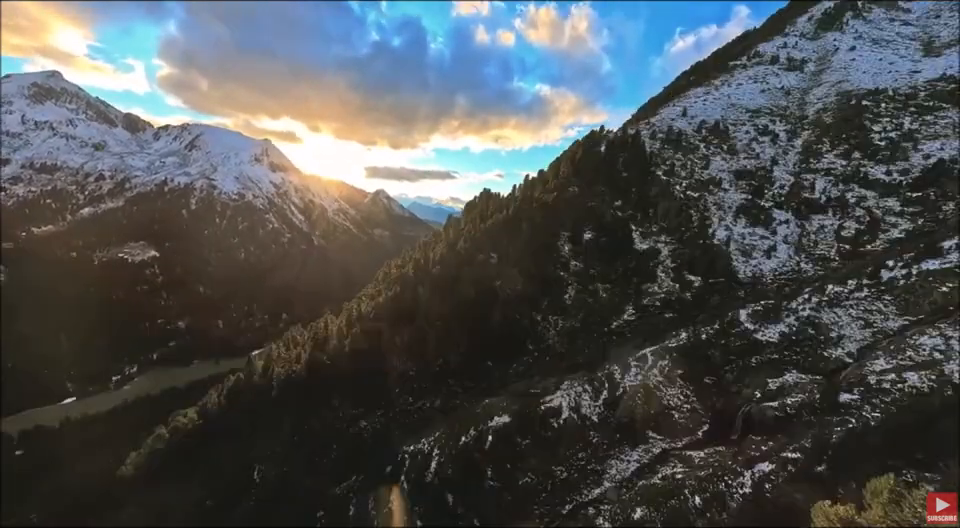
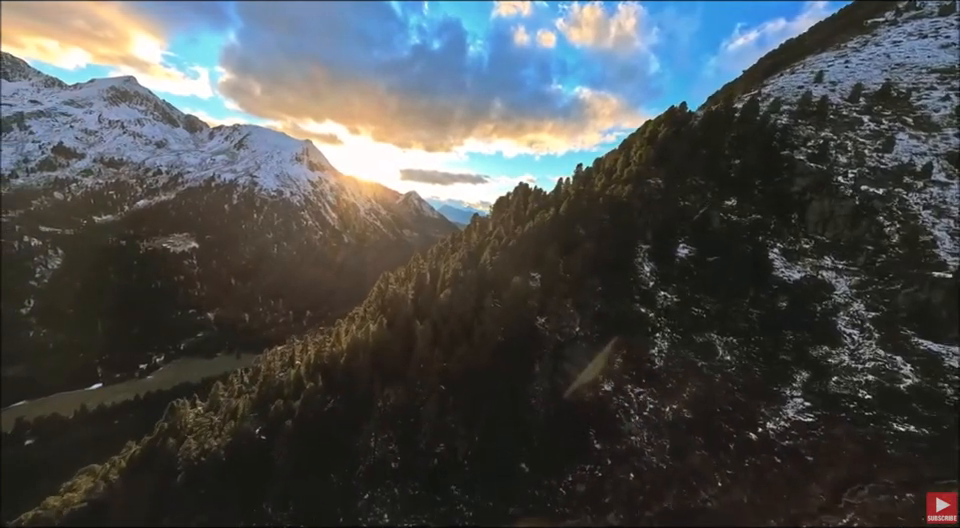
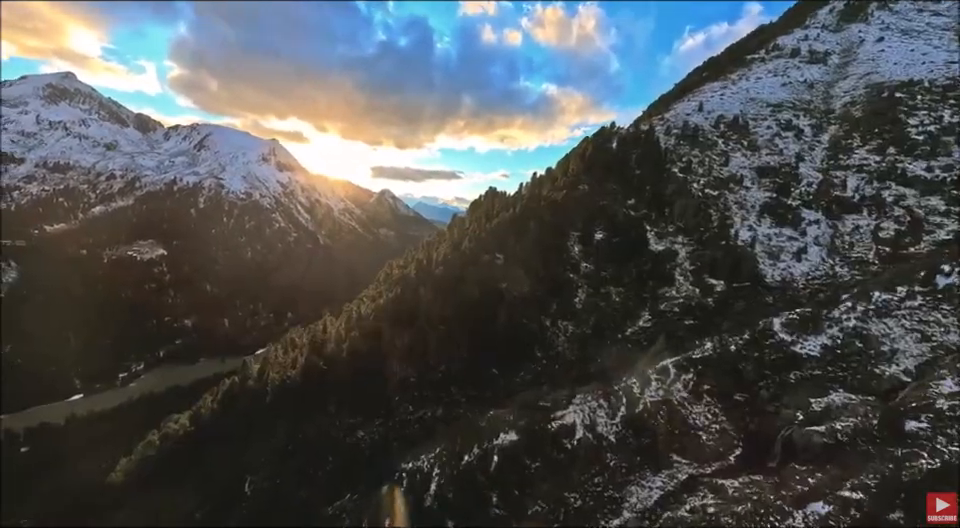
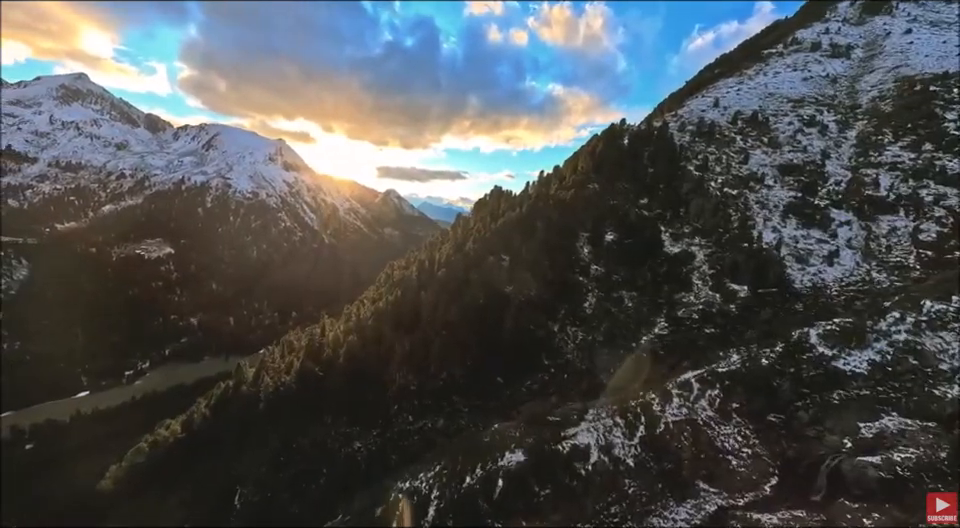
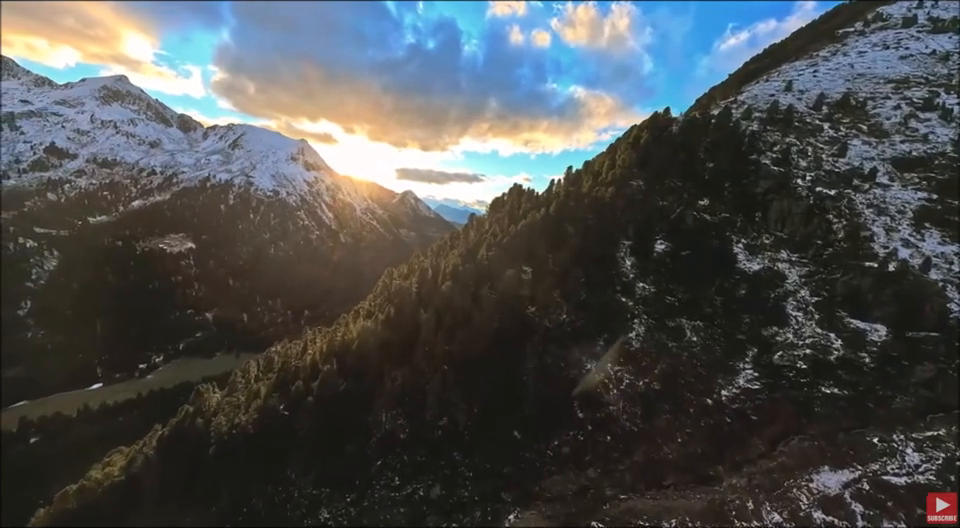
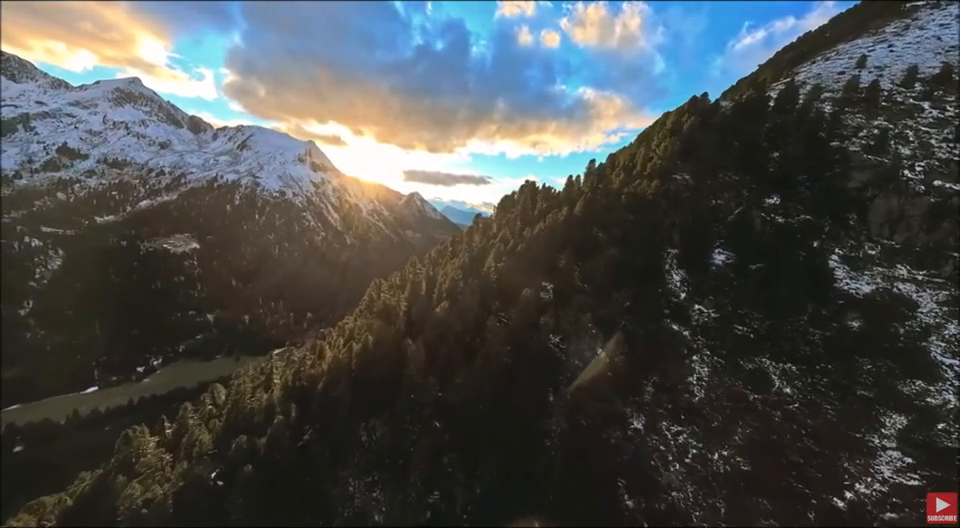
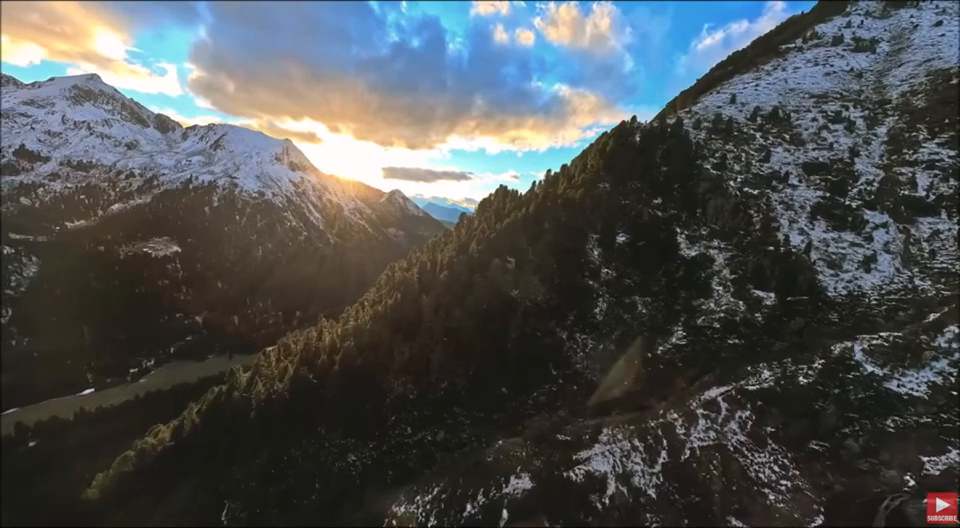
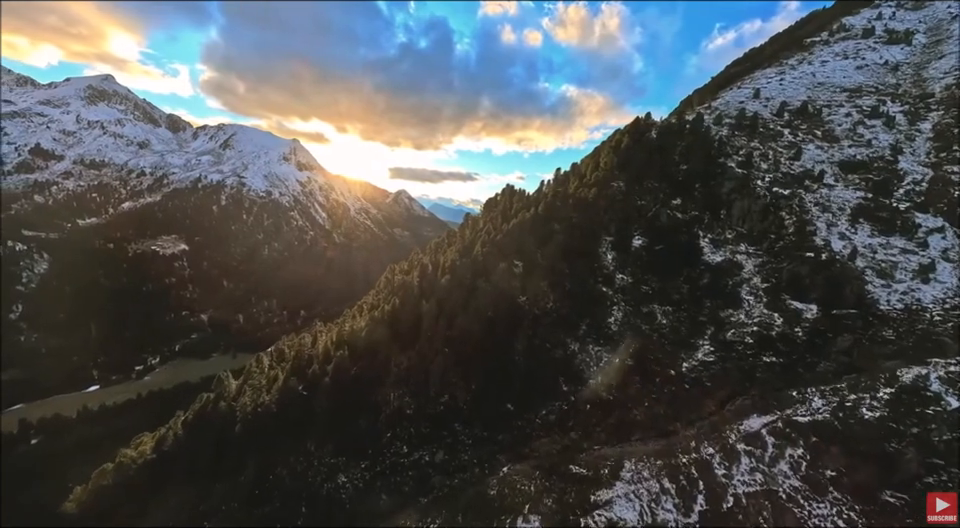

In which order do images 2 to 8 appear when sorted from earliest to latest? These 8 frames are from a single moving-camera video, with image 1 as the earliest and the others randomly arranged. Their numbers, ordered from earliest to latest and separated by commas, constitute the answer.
3, 4, 7, 8, 5, 2, 6
